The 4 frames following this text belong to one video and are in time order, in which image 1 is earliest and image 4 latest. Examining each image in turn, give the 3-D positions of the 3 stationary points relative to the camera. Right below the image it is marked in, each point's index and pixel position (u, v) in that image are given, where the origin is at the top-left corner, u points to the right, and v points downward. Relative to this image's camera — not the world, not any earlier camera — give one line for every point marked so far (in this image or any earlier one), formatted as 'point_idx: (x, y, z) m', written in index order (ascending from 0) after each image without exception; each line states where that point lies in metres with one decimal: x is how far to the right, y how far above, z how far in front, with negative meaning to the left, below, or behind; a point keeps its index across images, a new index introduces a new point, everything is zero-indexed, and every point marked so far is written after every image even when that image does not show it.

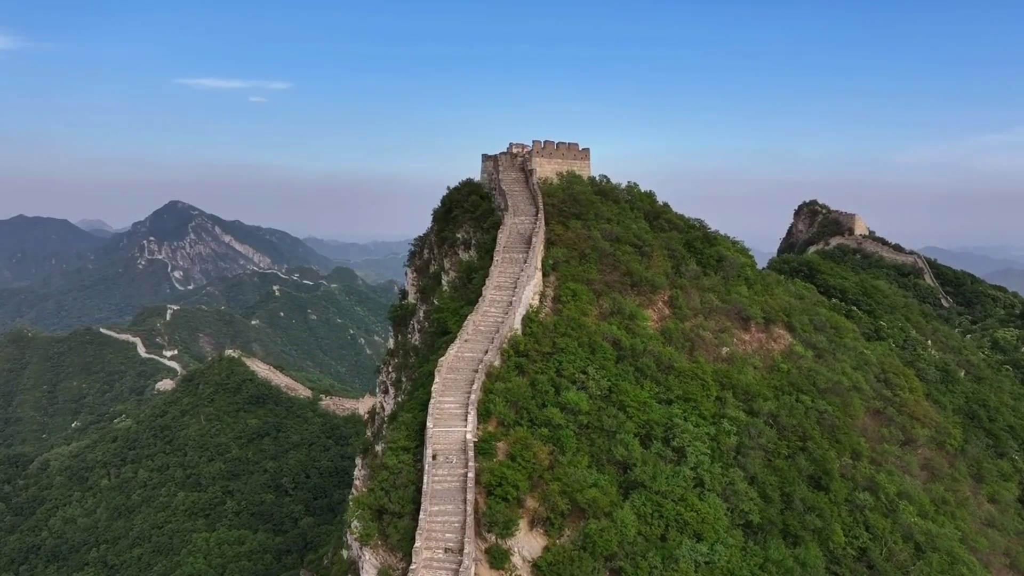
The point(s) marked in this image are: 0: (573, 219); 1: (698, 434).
0: (+1.9, +2.1, +17.1) m
1: (+4.3, -3.4, +13.1) m
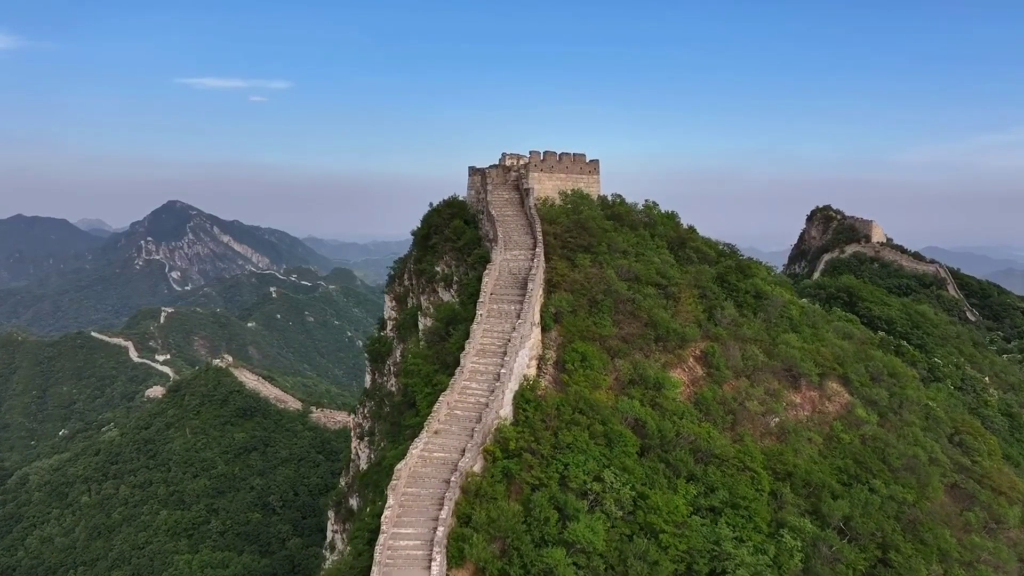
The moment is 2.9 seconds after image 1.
0: (+1.7, +0.8, +13.5) m
1: (+4.1, -4.7, +9.5) m
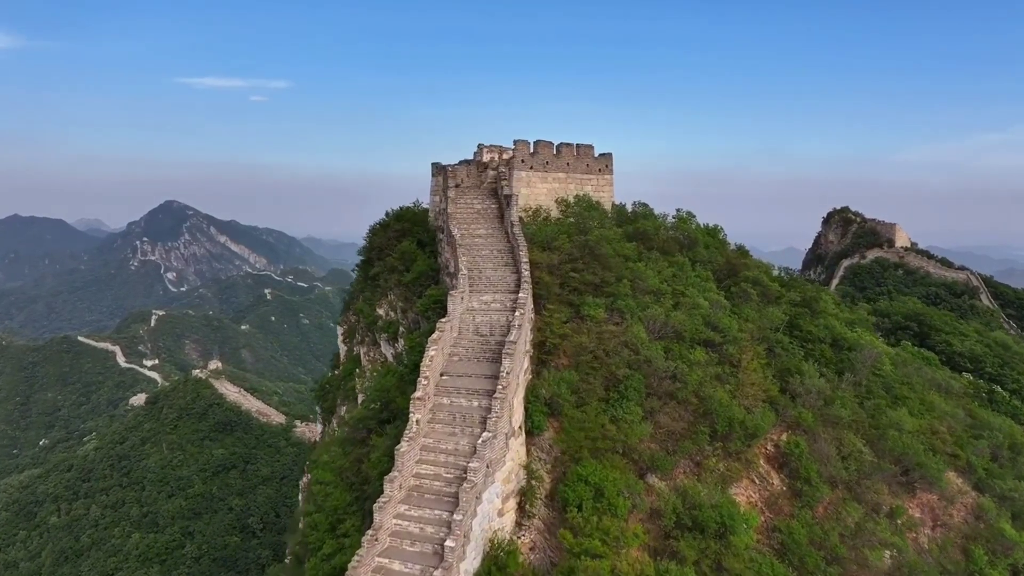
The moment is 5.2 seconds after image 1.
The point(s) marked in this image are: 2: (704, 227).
0: (+1.2, -0.1, +8.7) m
1: (+3.7, -5.6, +4.7) m
2: (+4.1, +1.3, +12.0) m
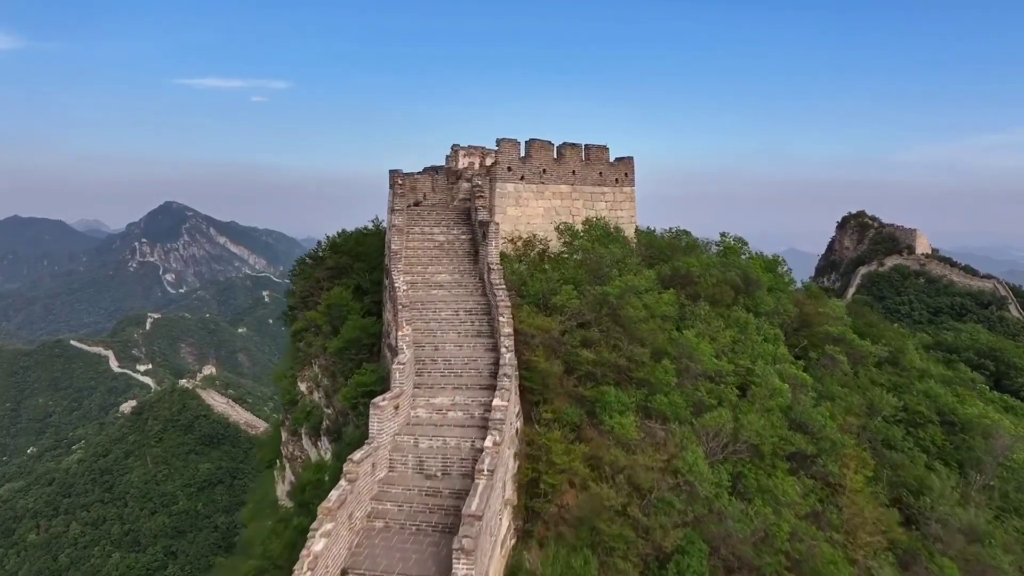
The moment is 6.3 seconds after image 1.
0: (+1.0, -1.0, +5.4) m
1: (+3.4, -6.4, +1.5) m
2: (+3.9, +0.5, +8.8) m
